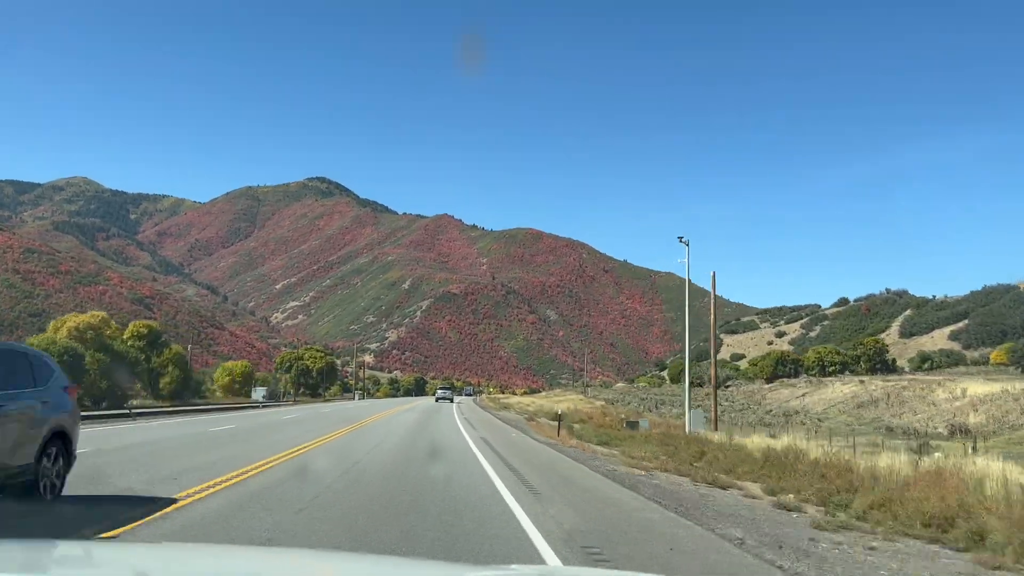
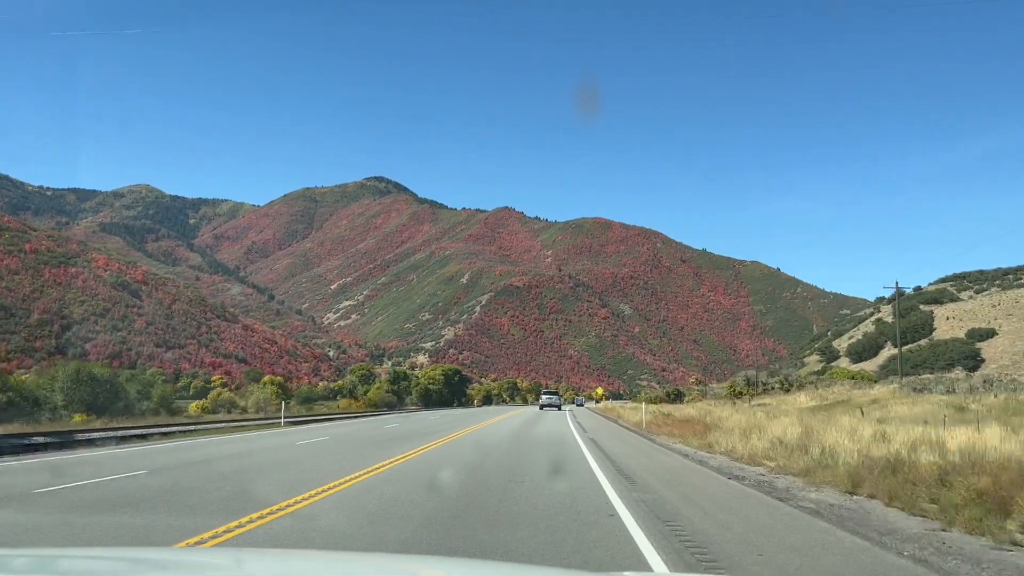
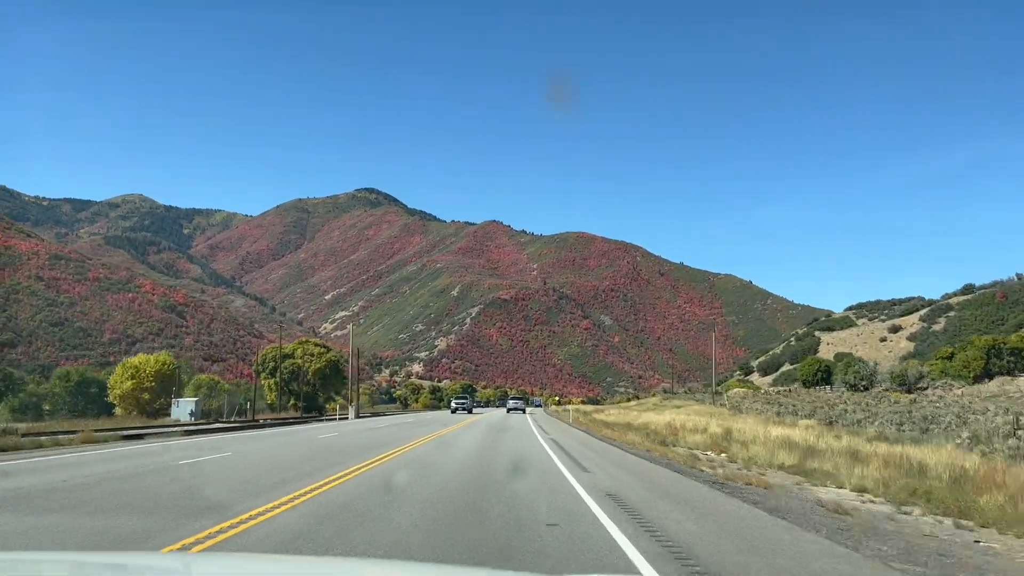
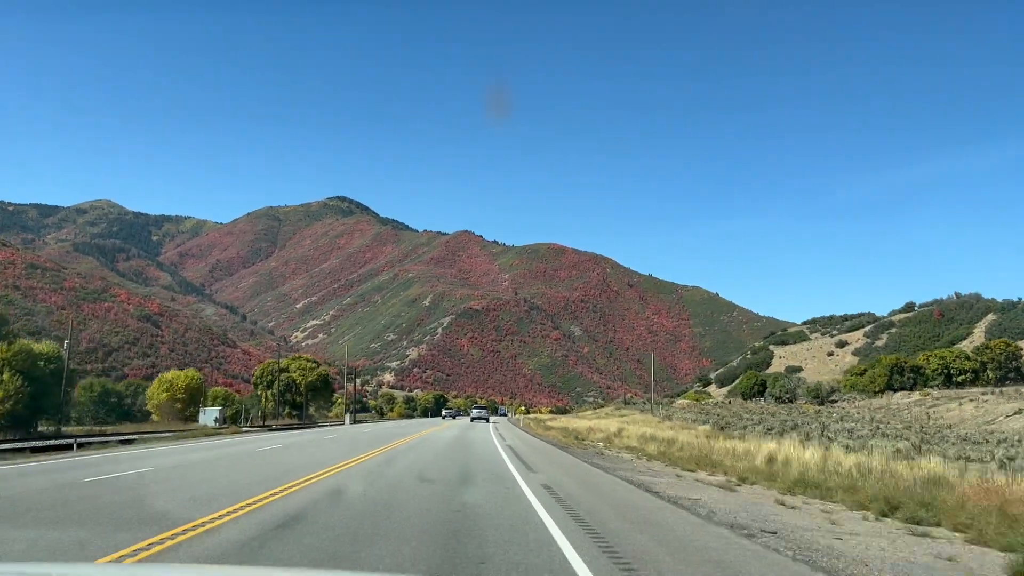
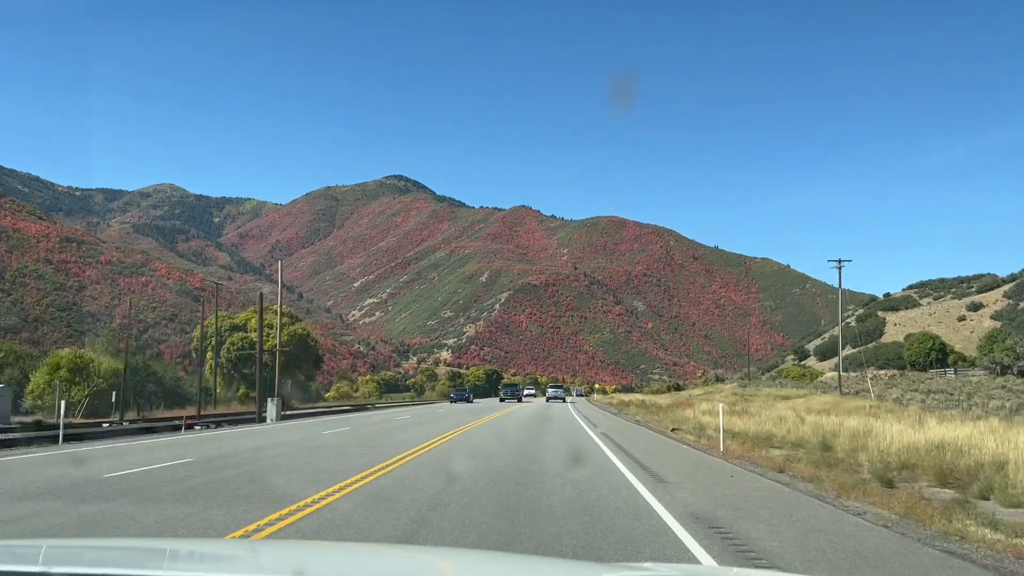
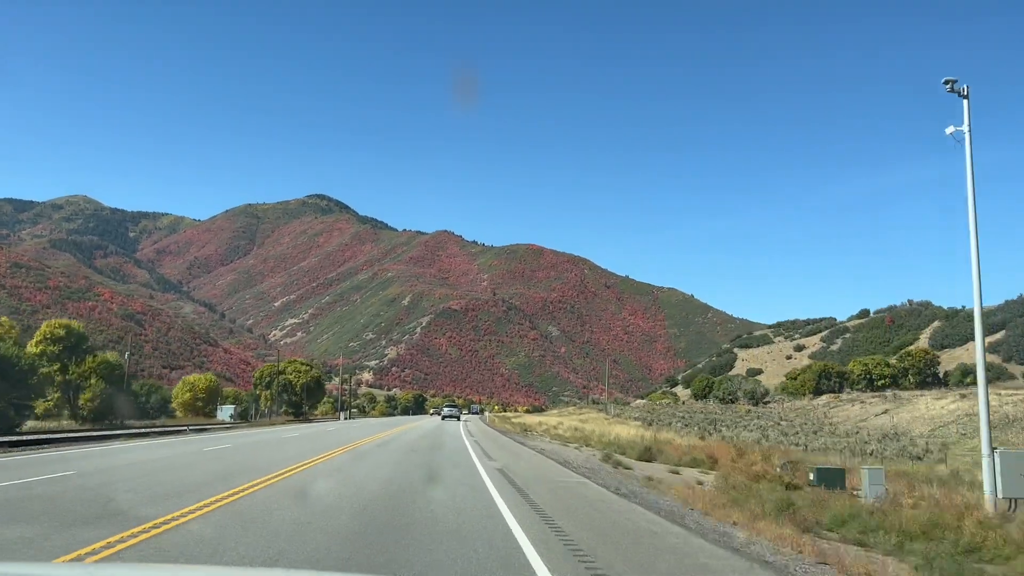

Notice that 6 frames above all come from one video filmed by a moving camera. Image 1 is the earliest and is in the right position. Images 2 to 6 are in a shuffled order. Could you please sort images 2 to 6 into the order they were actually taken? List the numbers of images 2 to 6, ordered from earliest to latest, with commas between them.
6, 4, 3, 5, 2
